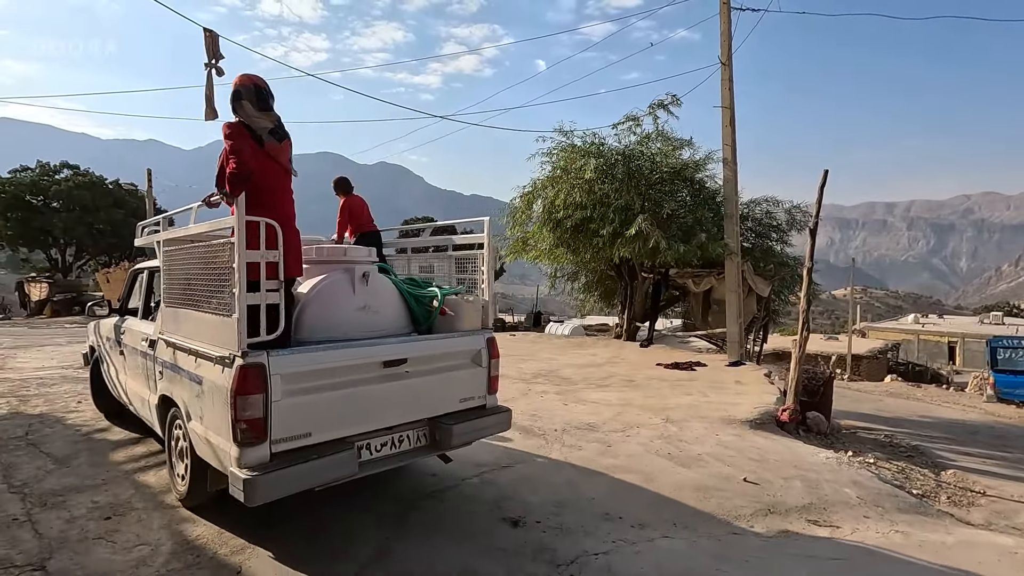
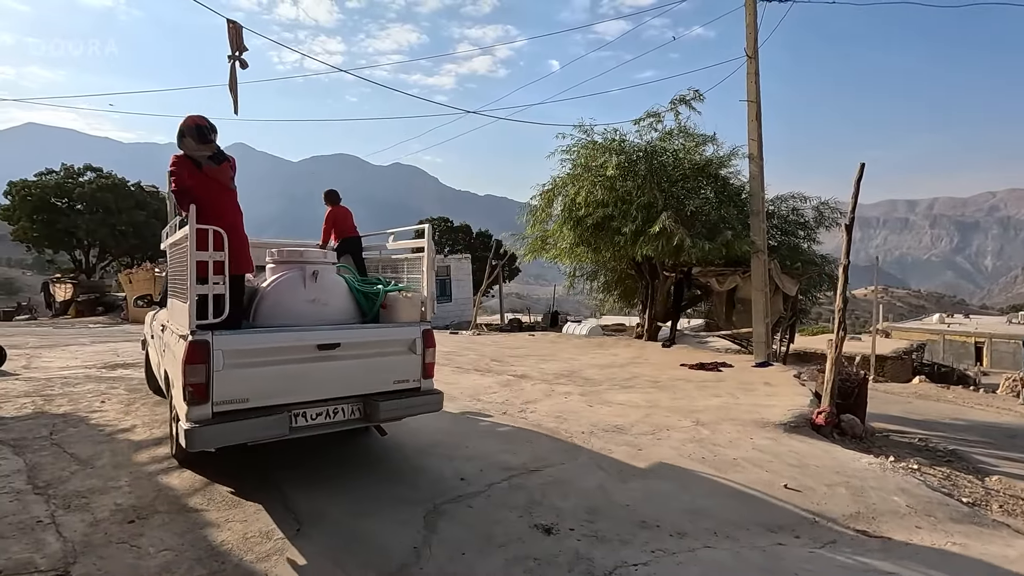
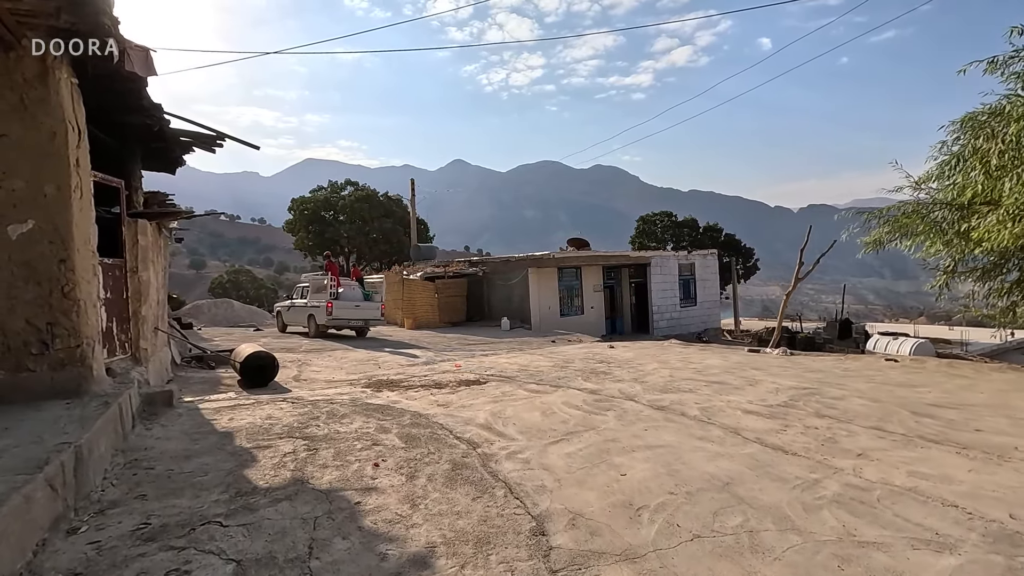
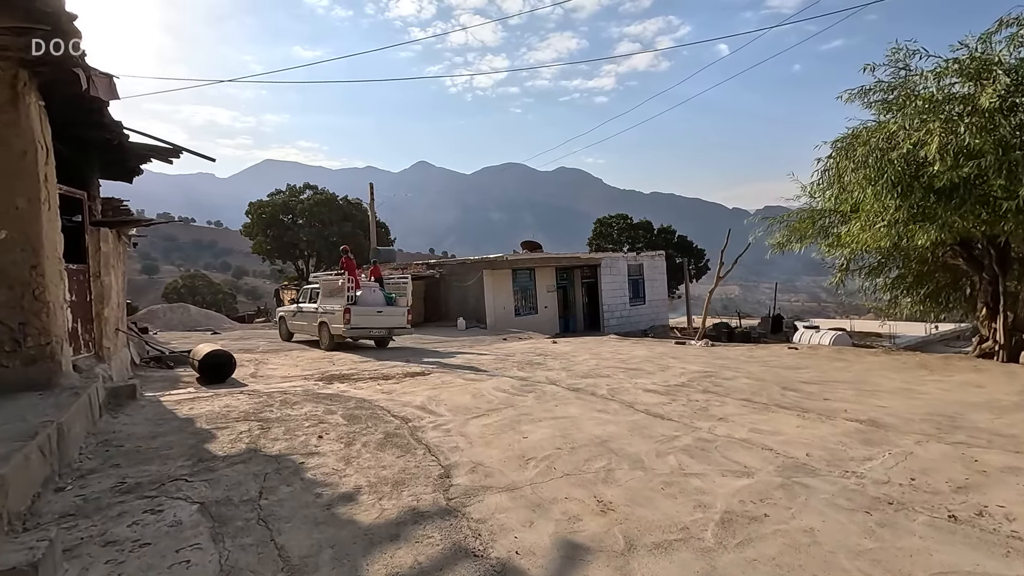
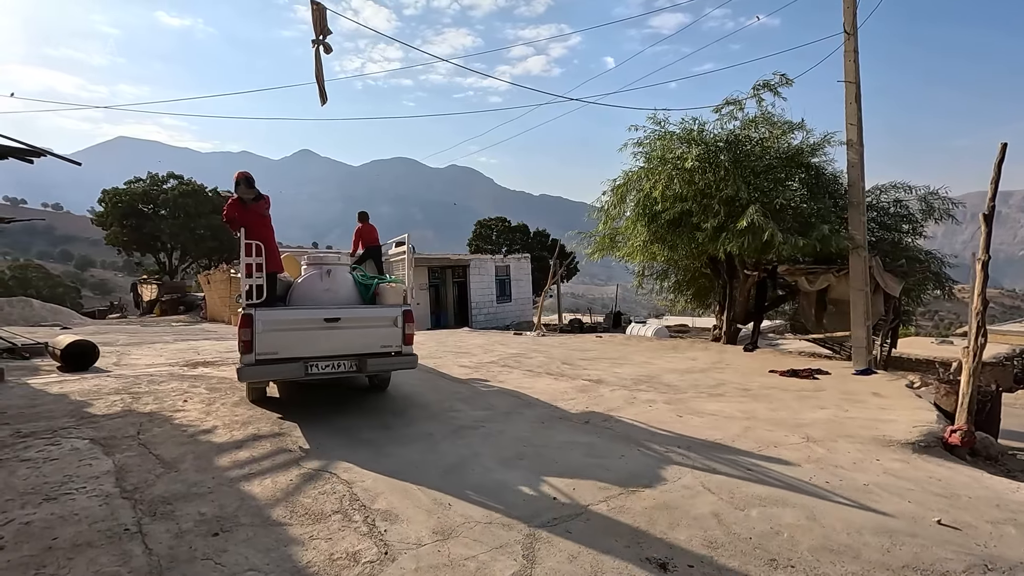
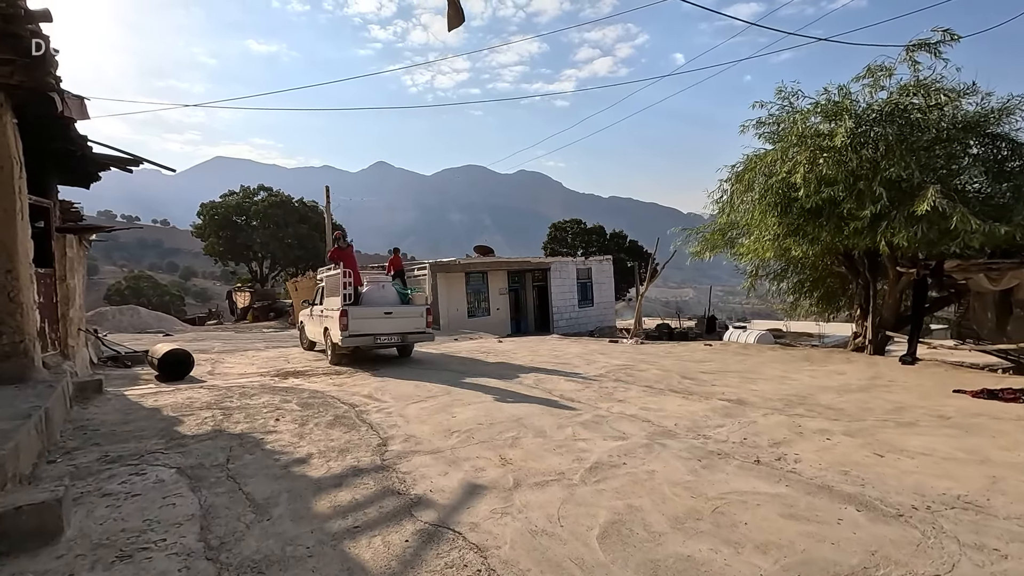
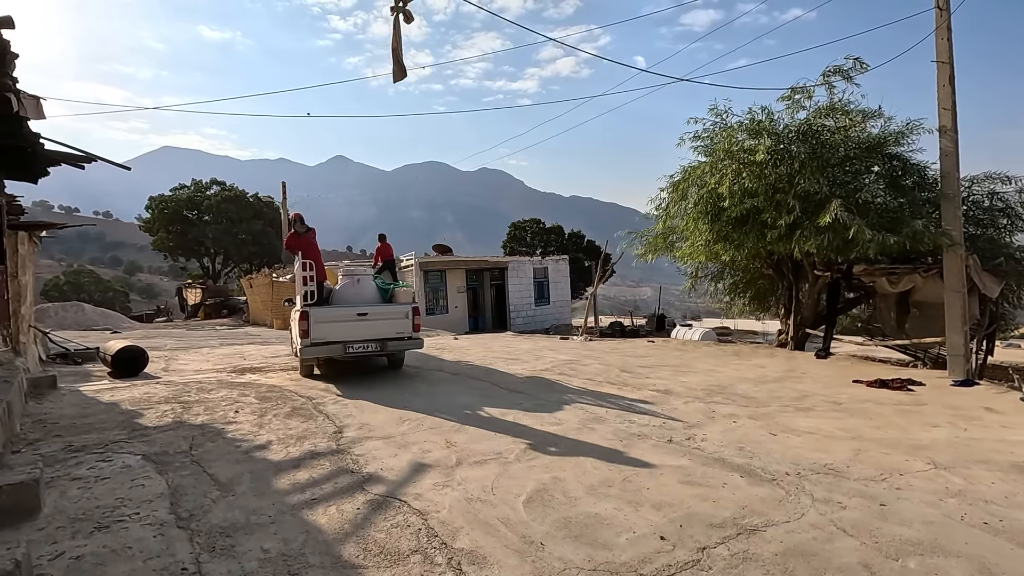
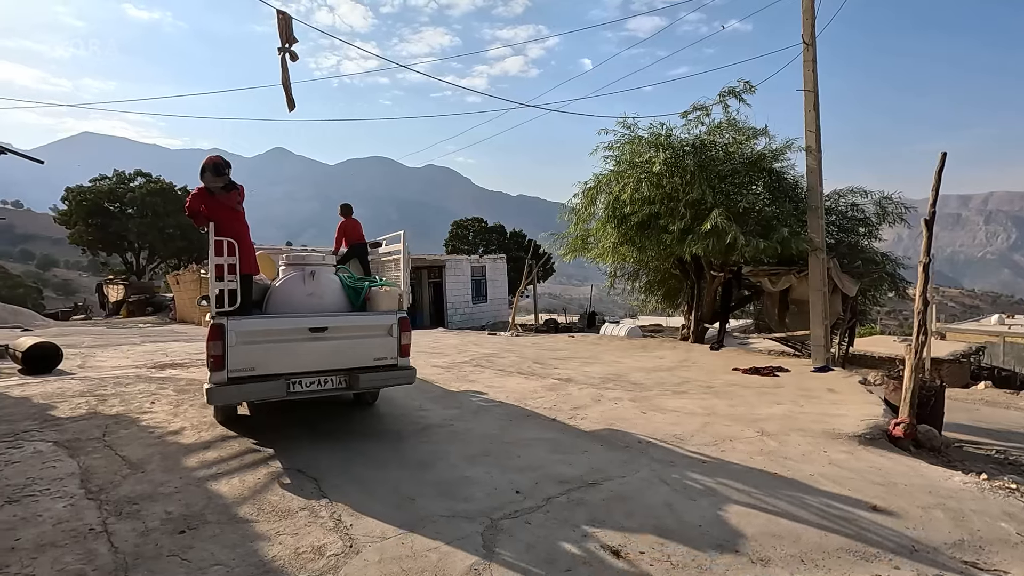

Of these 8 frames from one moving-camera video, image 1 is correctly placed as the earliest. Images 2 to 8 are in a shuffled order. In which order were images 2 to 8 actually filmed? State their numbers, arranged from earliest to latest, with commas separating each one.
2, 8, 5, 7, 6, 4, 3
